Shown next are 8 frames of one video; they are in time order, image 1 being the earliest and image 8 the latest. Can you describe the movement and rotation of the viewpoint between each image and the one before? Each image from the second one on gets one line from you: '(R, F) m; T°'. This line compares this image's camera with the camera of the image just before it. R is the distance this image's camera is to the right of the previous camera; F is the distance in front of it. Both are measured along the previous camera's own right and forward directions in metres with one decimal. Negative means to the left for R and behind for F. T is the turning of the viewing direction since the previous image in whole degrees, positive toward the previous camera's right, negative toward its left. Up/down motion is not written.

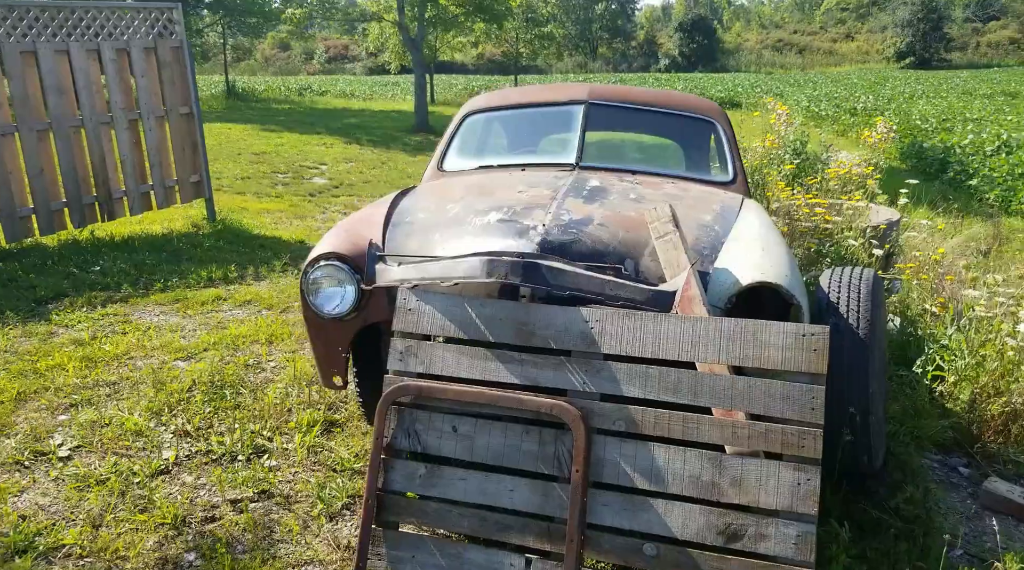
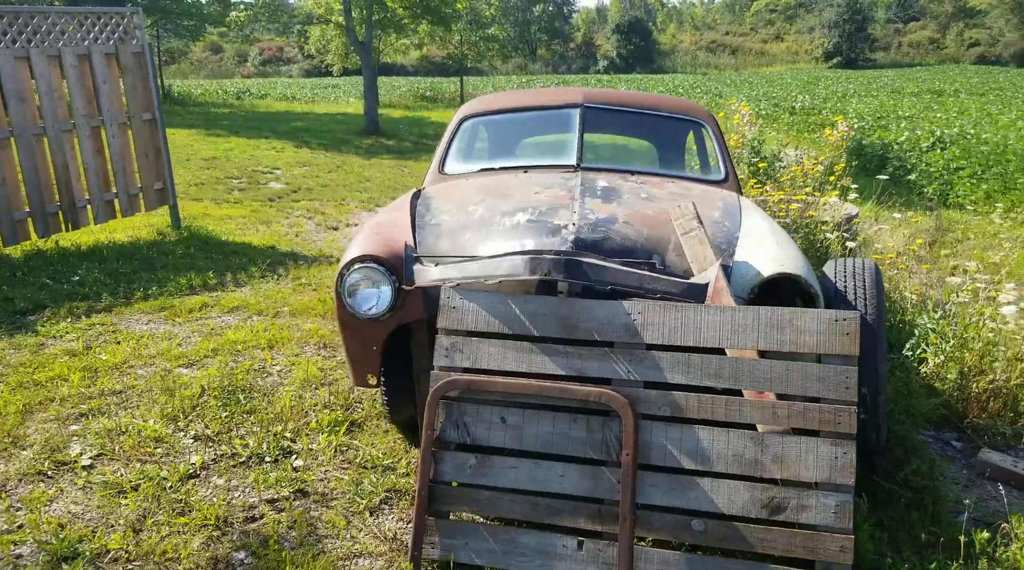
(-0.4, -0.1) m; +4°
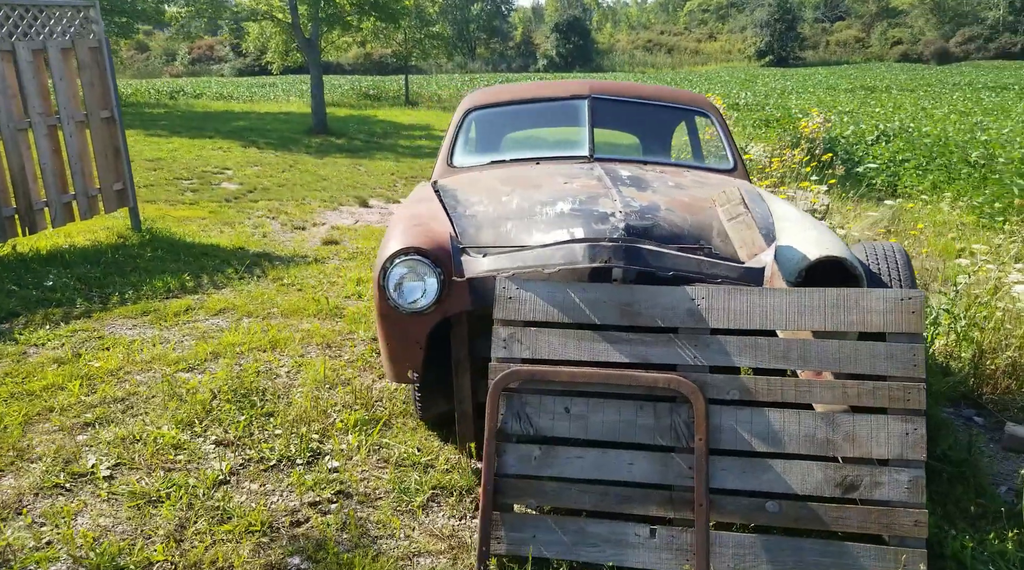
(-0.5, +0.1) m; +5°
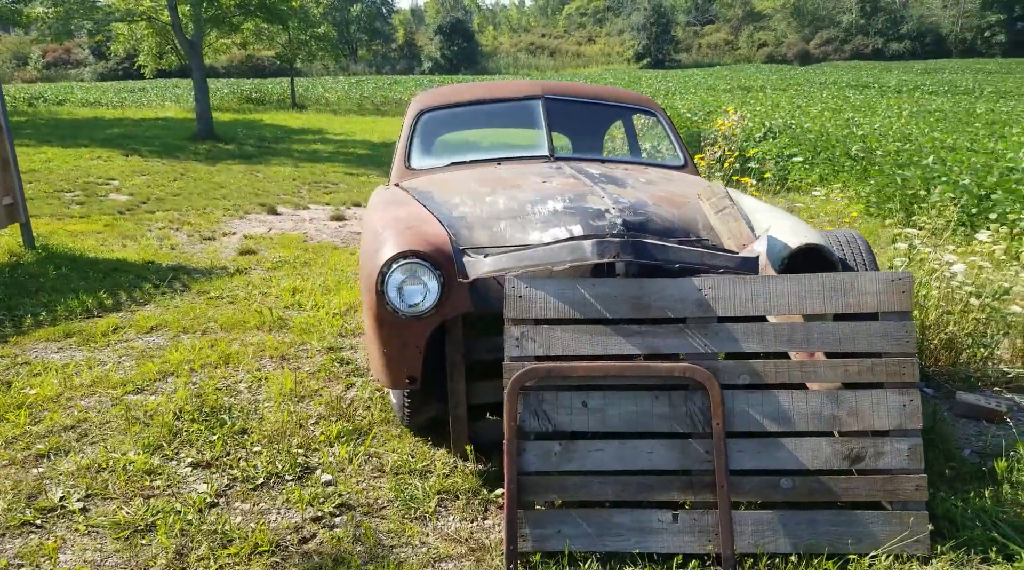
(-0.5, 0.0) m; +8°
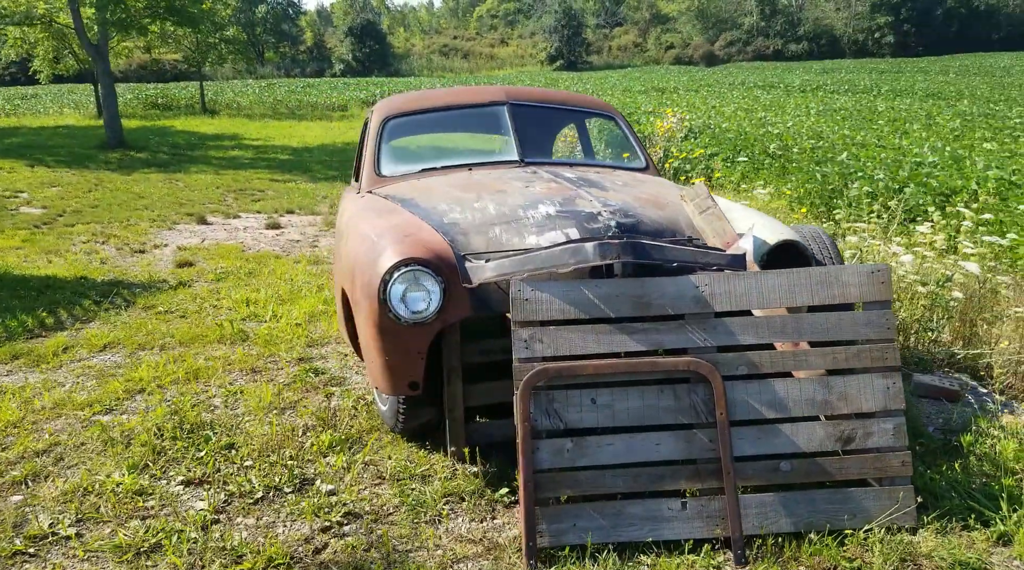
(-0.4, -0.1) m; +6°
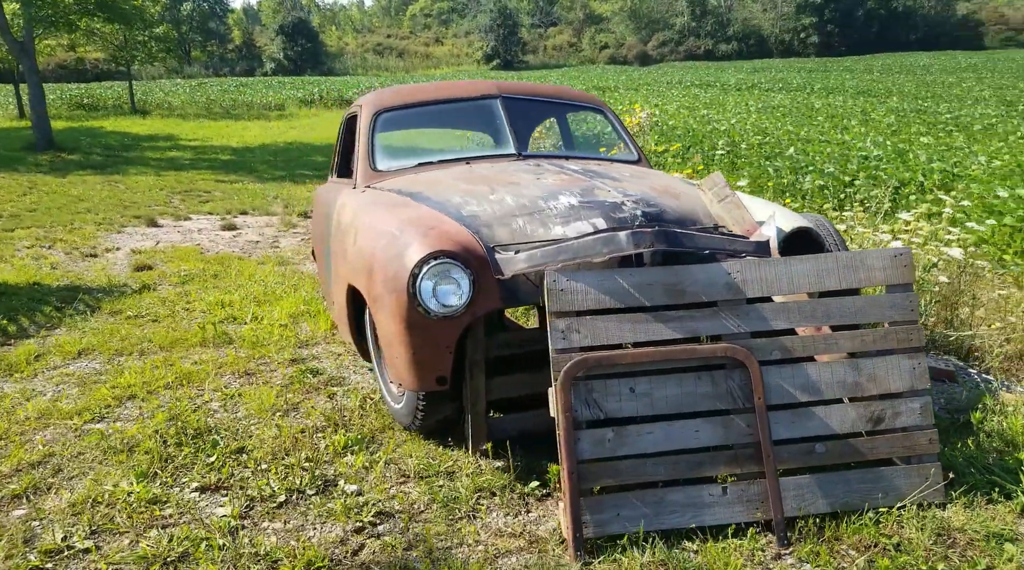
(-0.4, 0.0) m; +5°
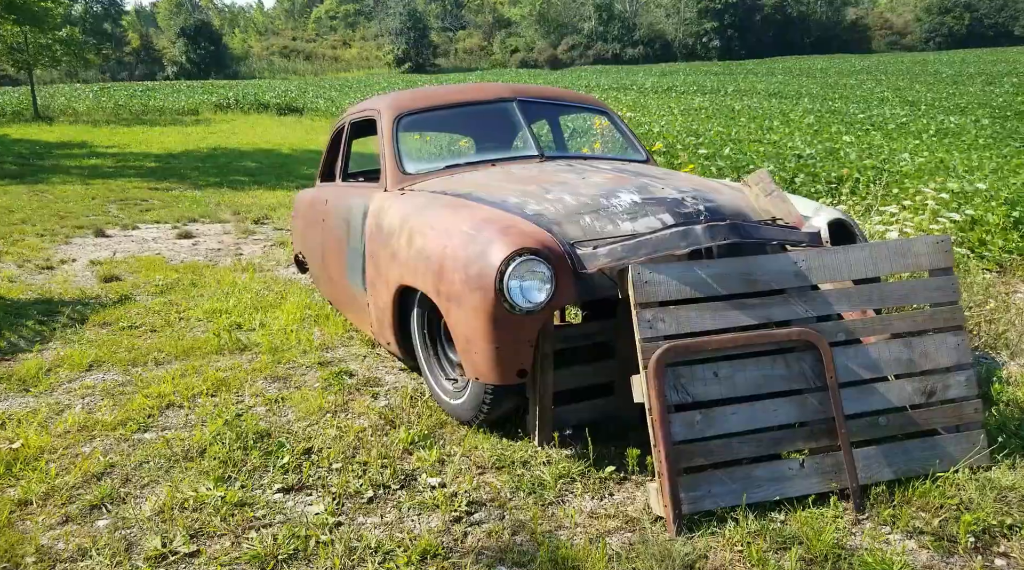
(-0.7, -0.1) m; +7°
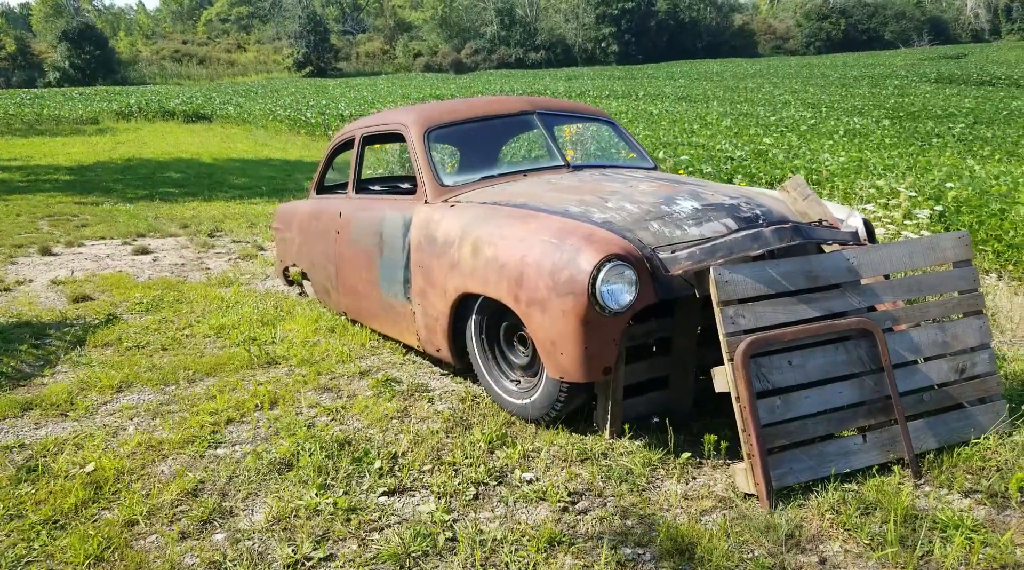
(-0.9, -0.2) m; +7°
